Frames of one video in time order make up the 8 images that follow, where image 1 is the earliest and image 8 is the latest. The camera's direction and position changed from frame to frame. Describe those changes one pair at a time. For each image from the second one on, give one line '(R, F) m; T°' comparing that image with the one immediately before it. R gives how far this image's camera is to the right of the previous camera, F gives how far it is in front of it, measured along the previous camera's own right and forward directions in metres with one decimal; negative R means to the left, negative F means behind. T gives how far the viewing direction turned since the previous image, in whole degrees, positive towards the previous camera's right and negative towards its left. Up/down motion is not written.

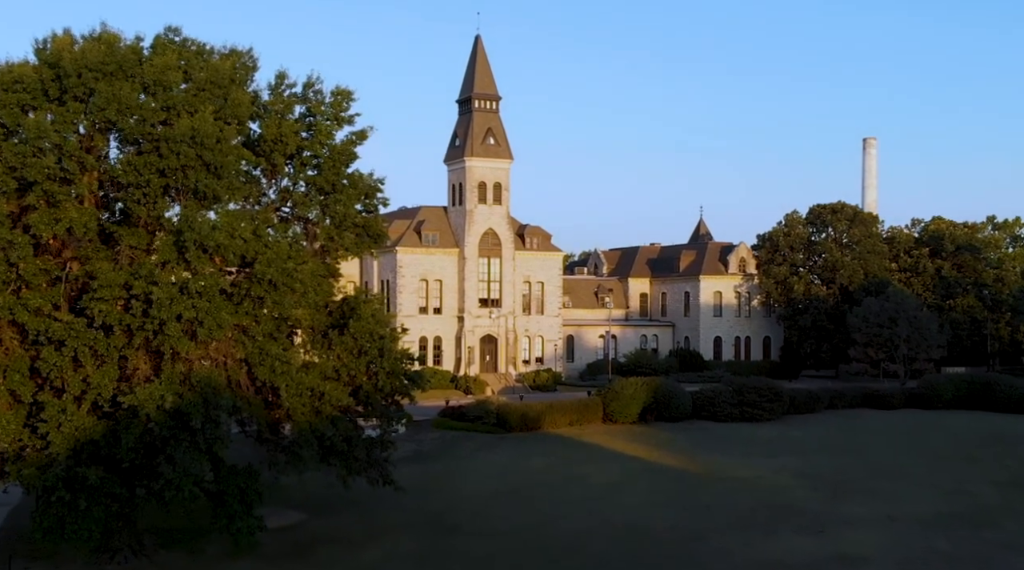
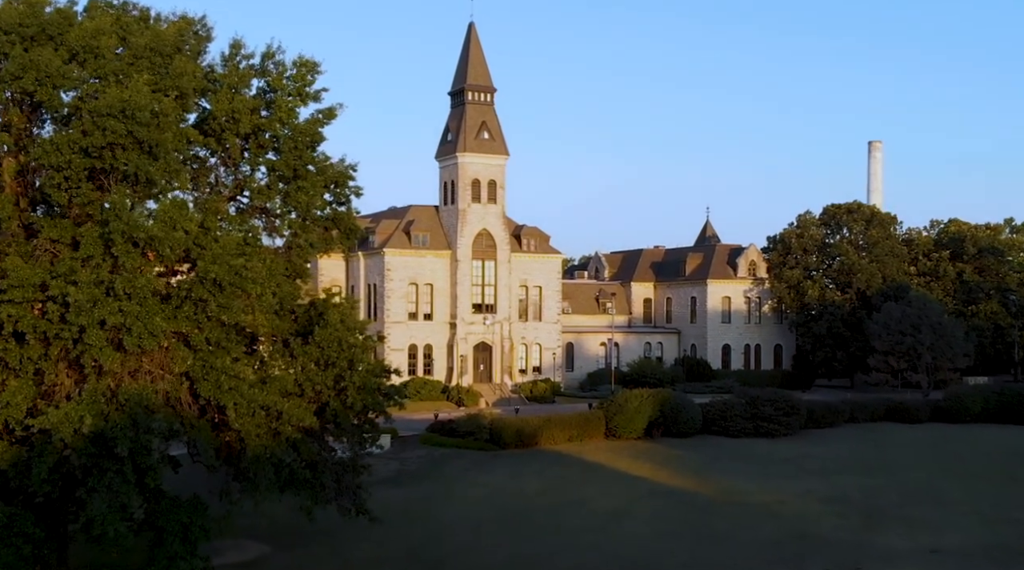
(+0.2, +4.4) m; 0°
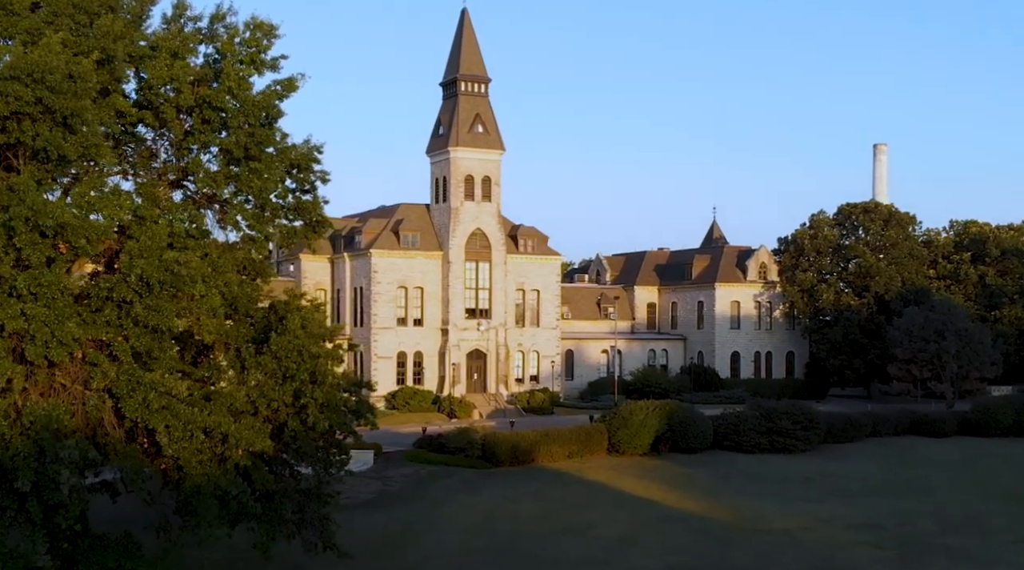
(+0.2, +4.1) m; 0°
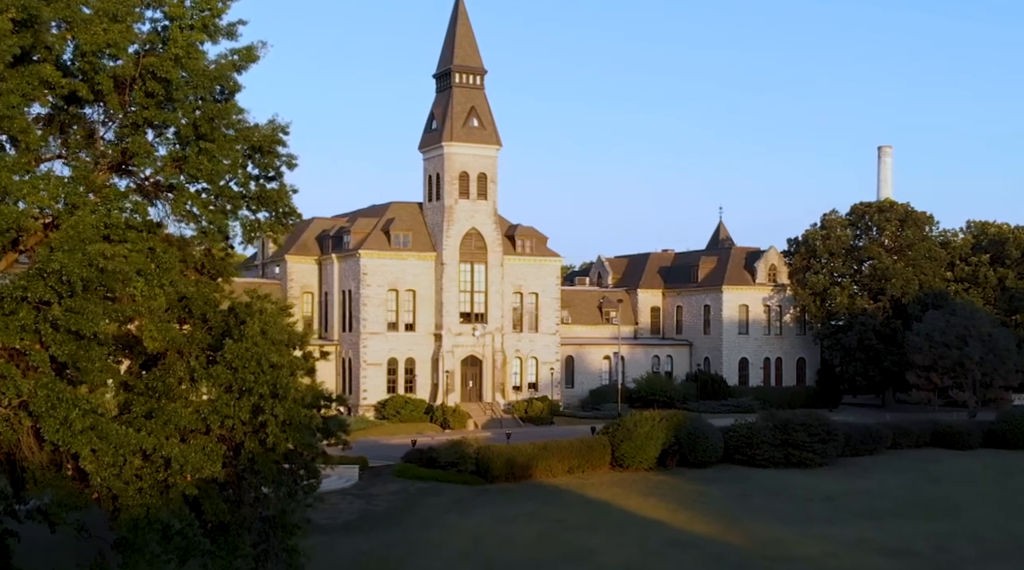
(+0.2, +3.2) m; 0°
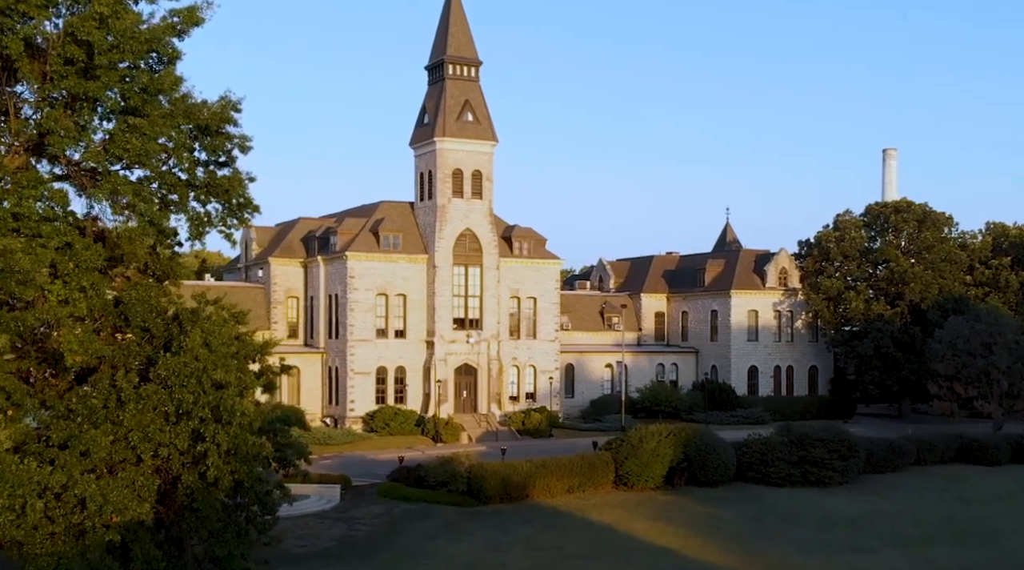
(+0.2, +3.3) m; 0°
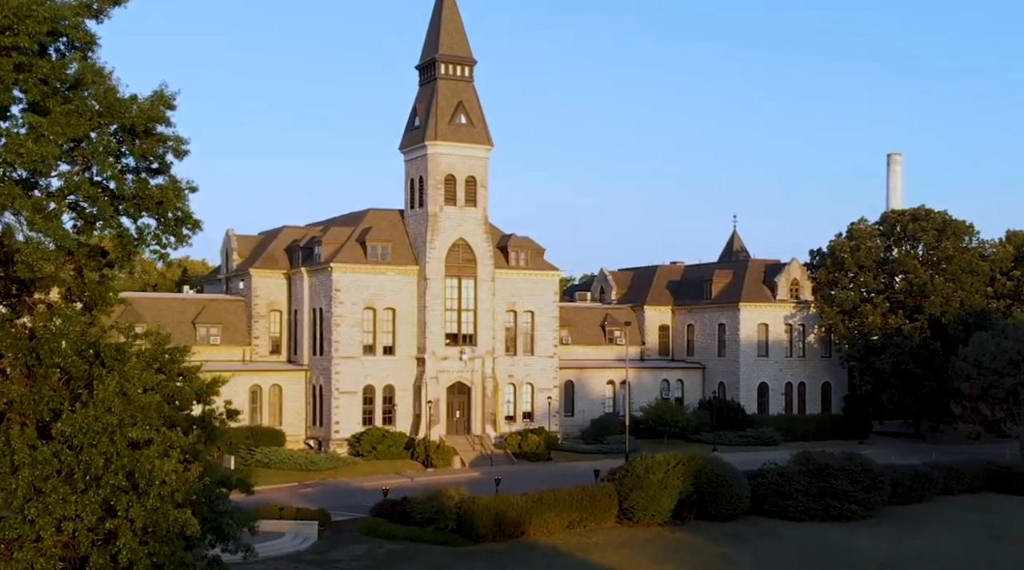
(+0.2, +3.3) m; 0°
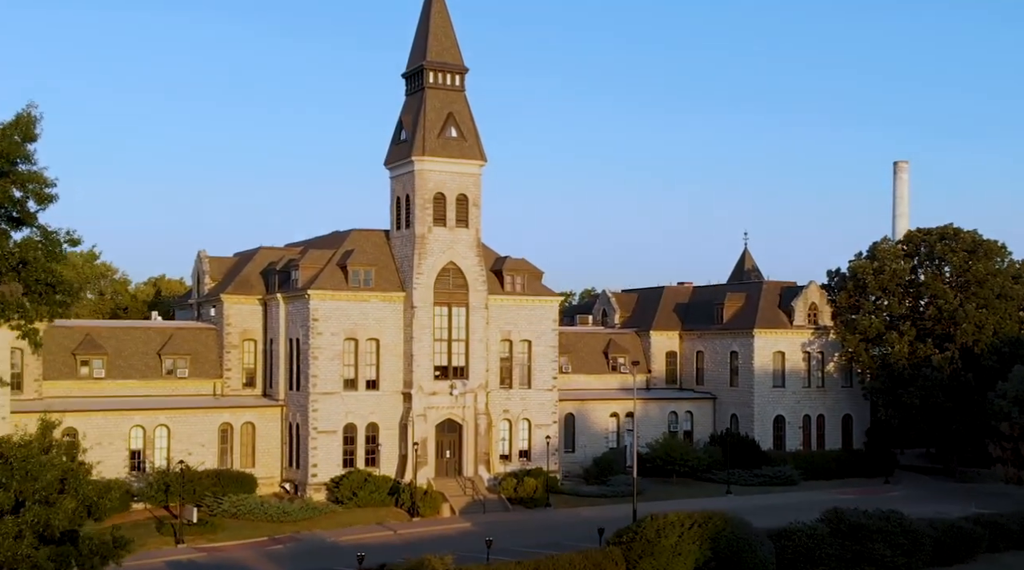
(+0.2, +4.4) m; 0°
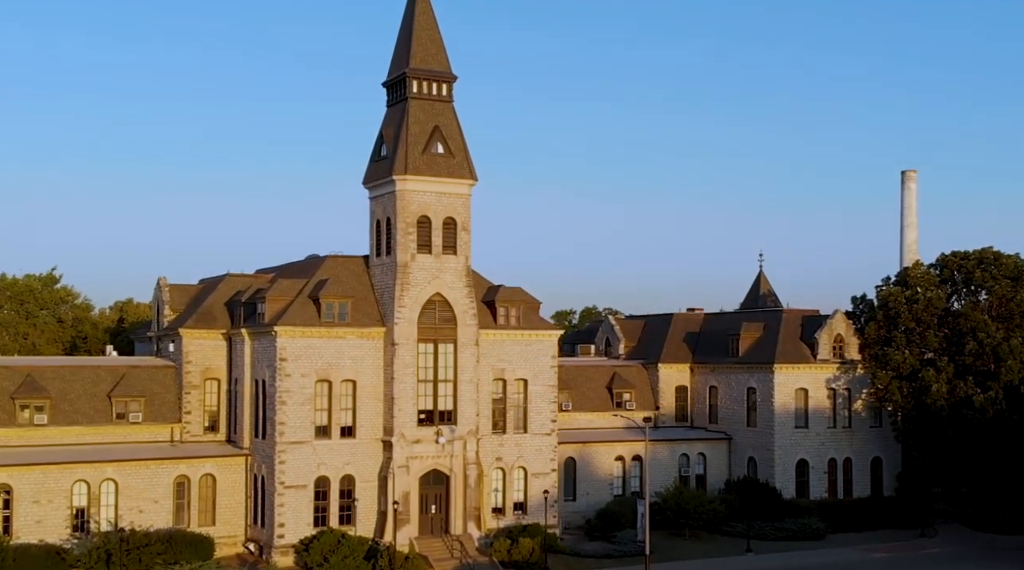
(+0.2, +5.2) m; 0°
